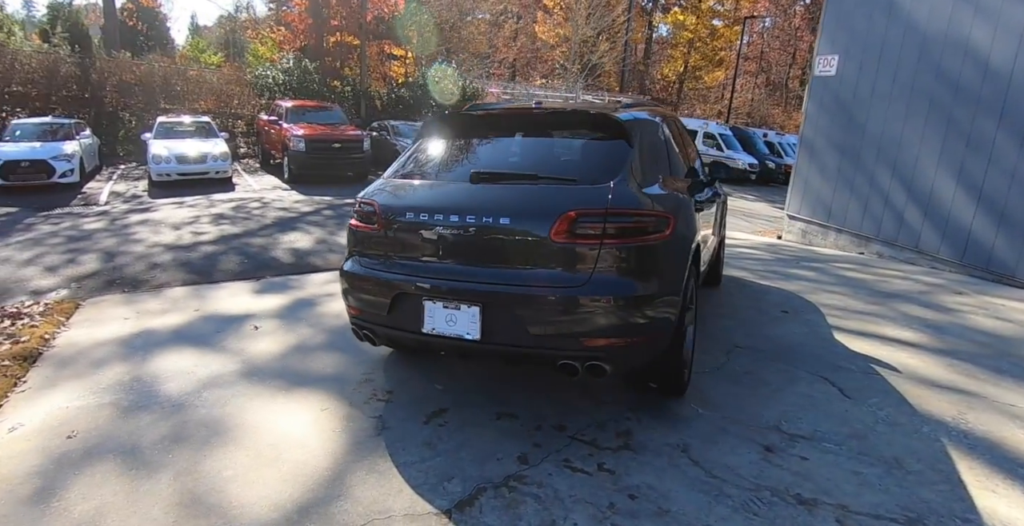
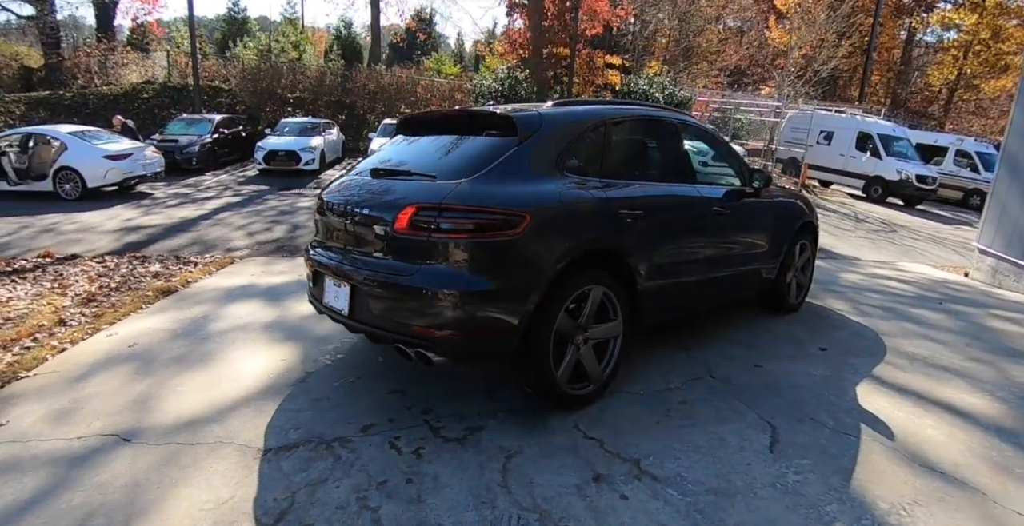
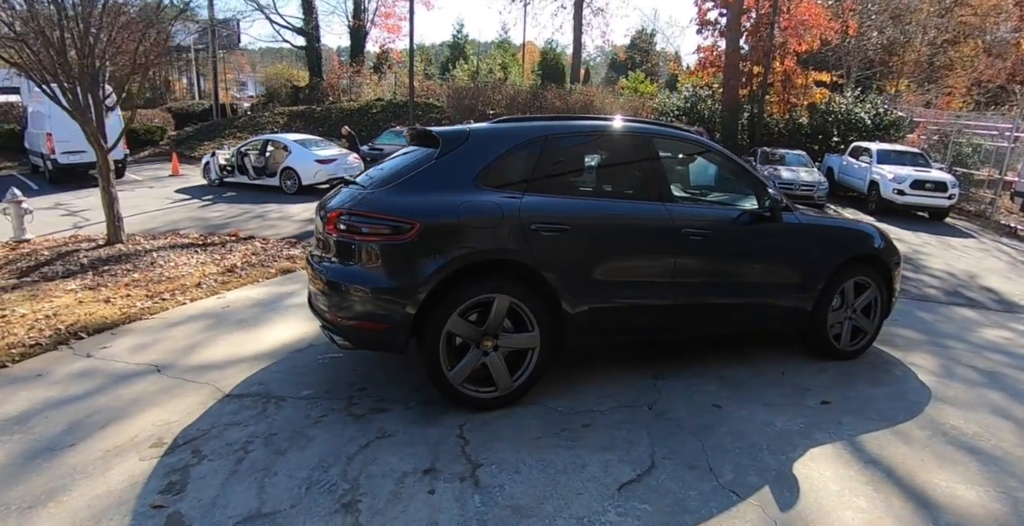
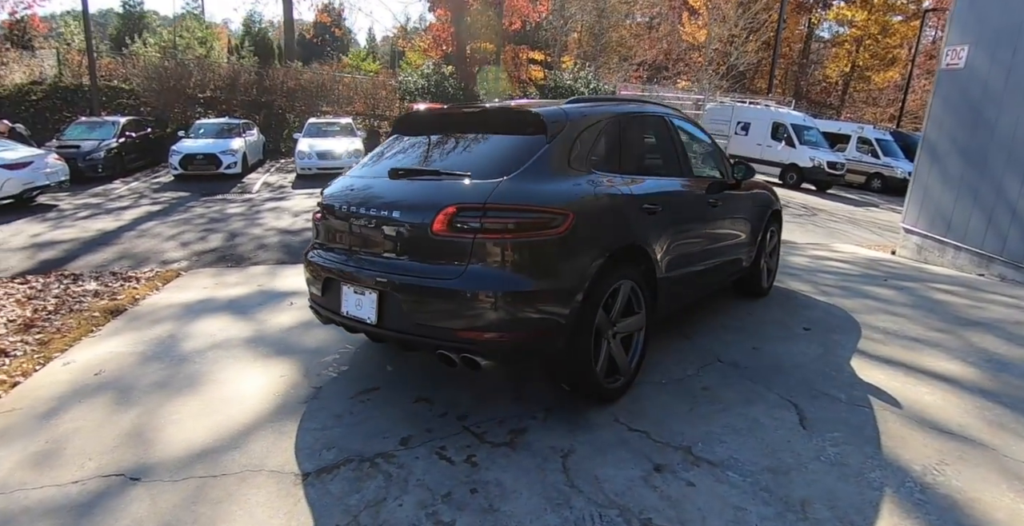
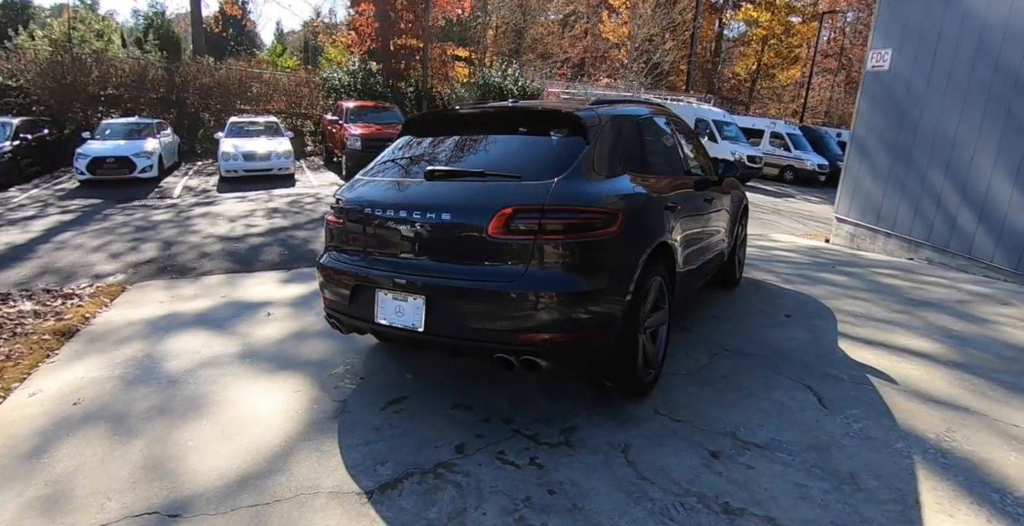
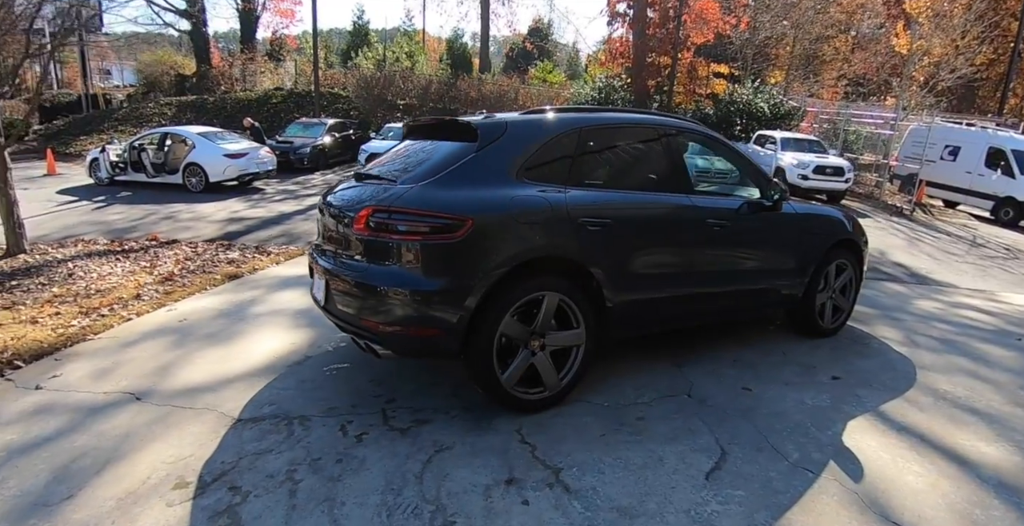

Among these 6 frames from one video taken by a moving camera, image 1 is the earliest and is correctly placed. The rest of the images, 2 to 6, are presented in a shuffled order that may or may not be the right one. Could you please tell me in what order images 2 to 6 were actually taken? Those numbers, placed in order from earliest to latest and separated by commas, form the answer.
5, 4, 2, 6, 3
